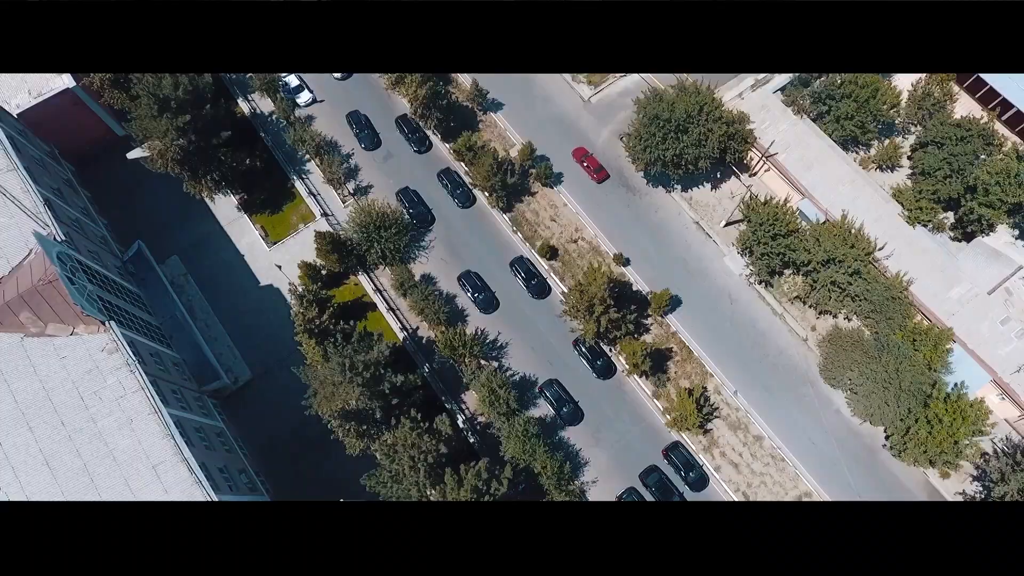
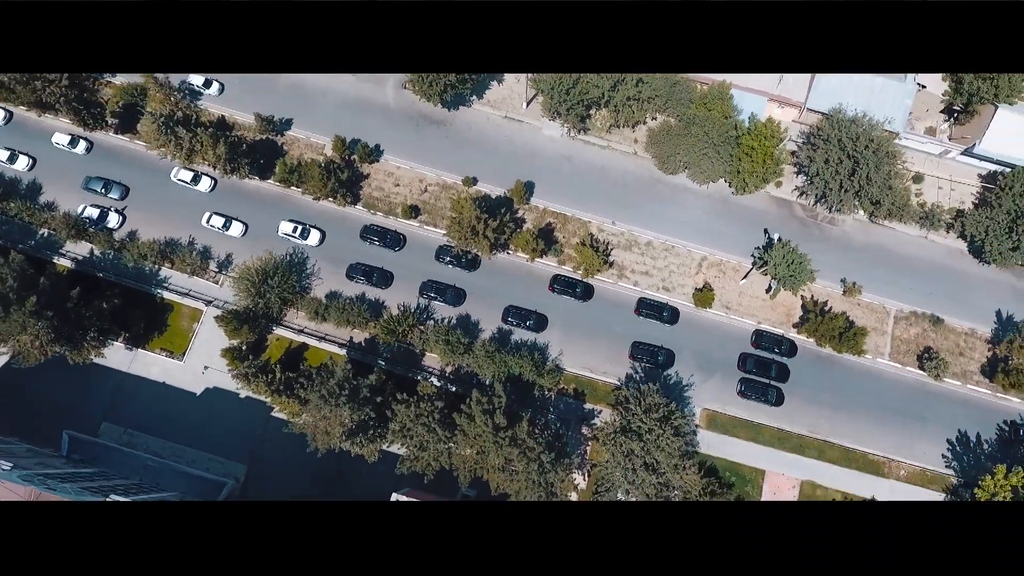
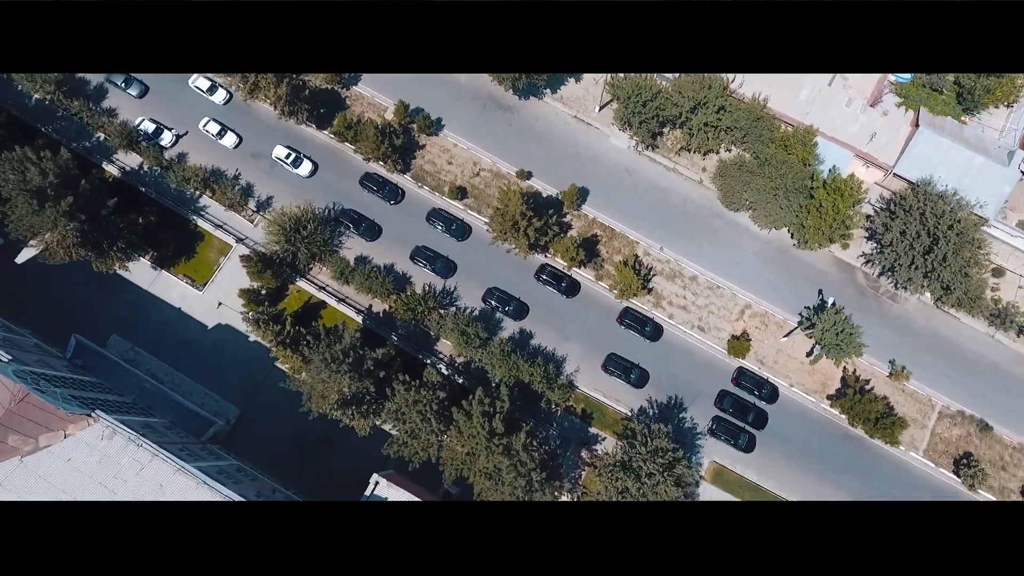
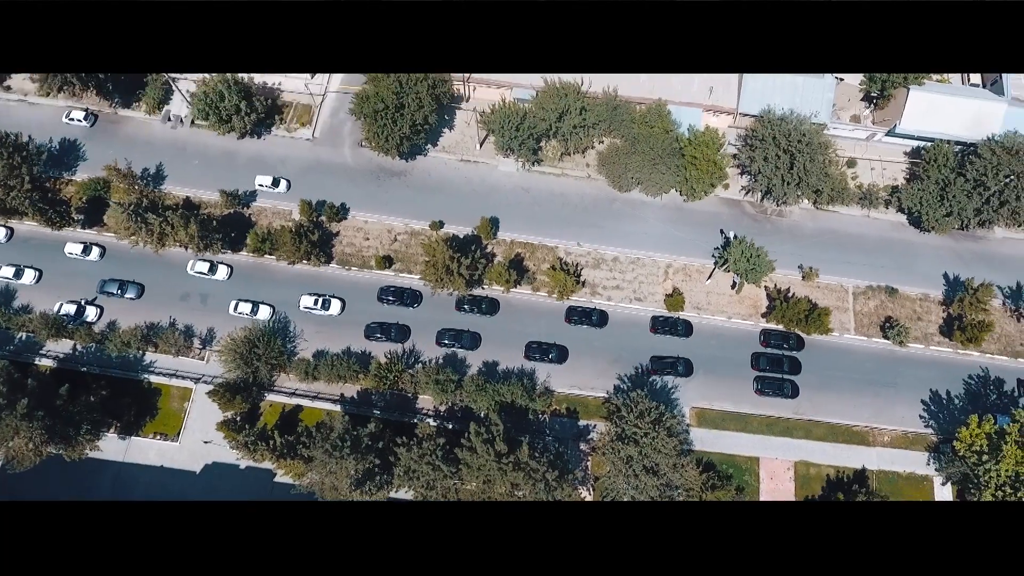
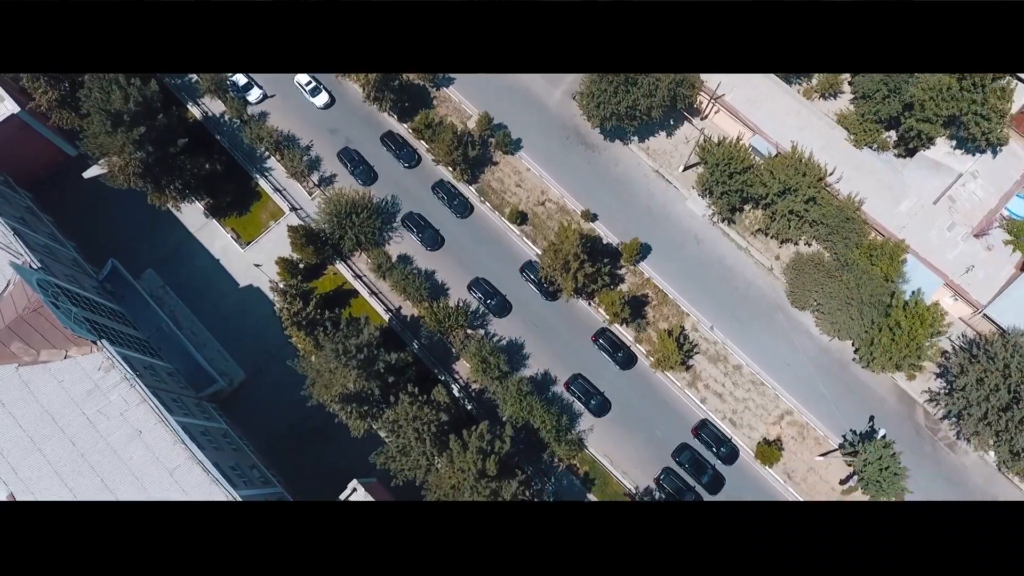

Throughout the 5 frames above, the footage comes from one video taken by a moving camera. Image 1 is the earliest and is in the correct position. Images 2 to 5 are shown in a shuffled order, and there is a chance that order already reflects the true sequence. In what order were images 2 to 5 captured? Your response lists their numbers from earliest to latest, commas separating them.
5, 3, 2, 4
